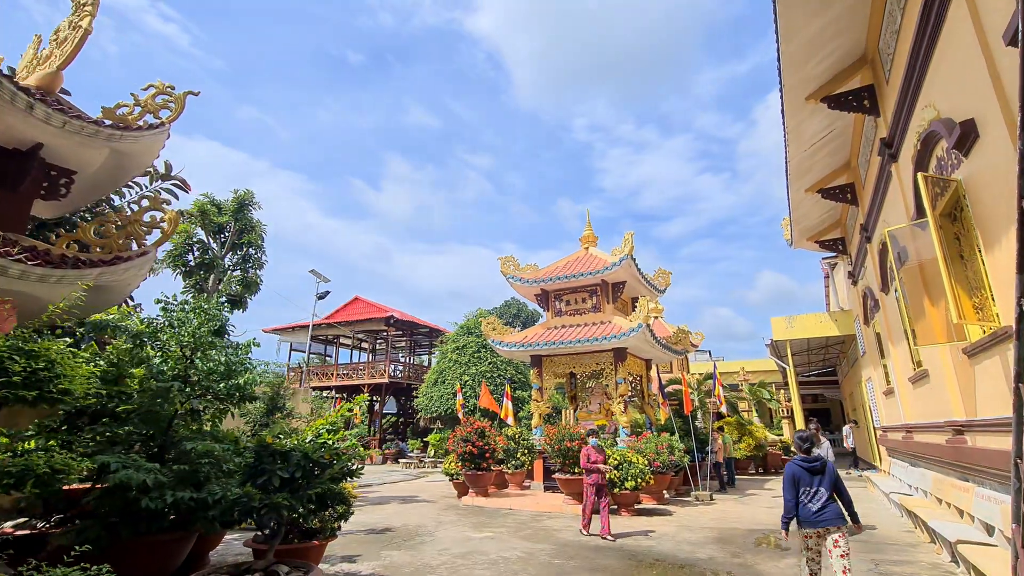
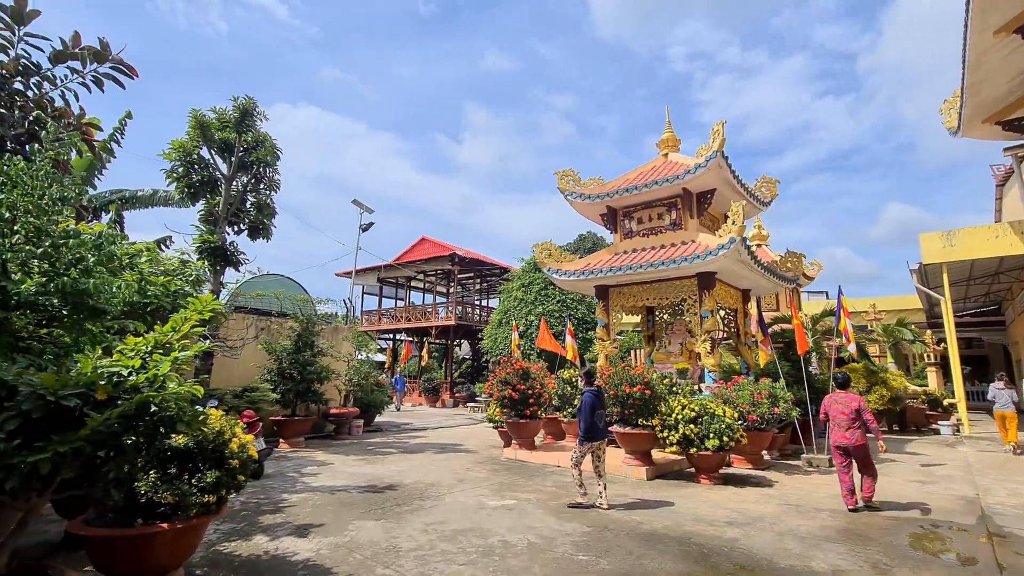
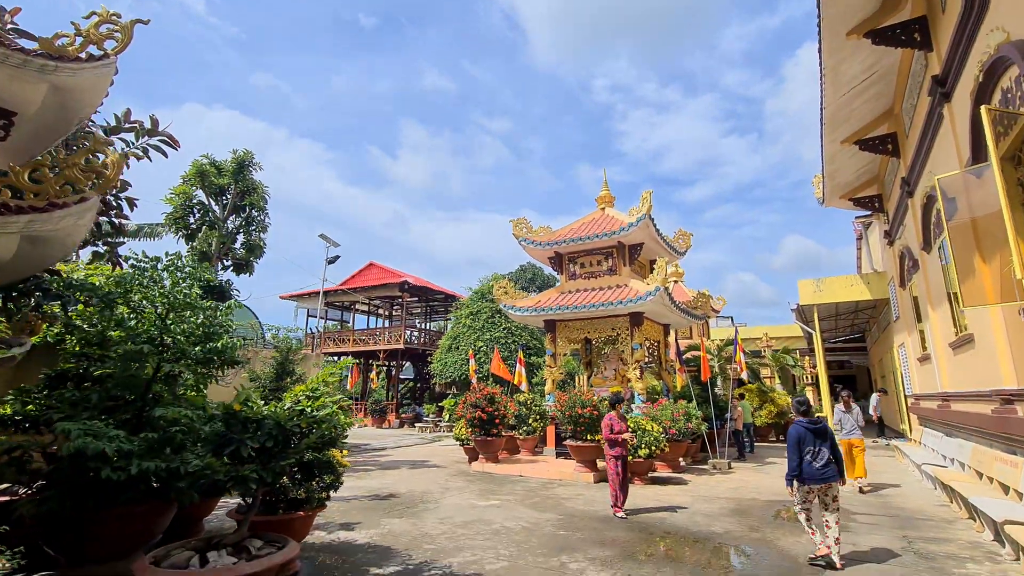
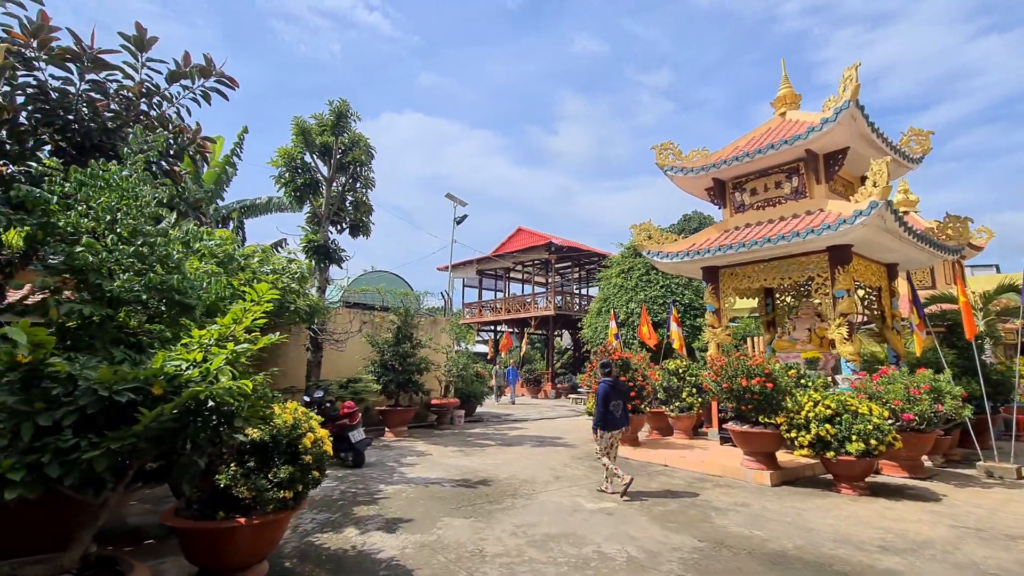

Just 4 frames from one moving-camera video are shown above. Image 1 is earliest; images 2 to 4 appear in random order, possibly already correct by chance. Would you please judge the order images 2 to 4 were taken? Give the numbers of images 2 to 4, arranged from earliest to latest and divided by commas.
3, 2, 4
